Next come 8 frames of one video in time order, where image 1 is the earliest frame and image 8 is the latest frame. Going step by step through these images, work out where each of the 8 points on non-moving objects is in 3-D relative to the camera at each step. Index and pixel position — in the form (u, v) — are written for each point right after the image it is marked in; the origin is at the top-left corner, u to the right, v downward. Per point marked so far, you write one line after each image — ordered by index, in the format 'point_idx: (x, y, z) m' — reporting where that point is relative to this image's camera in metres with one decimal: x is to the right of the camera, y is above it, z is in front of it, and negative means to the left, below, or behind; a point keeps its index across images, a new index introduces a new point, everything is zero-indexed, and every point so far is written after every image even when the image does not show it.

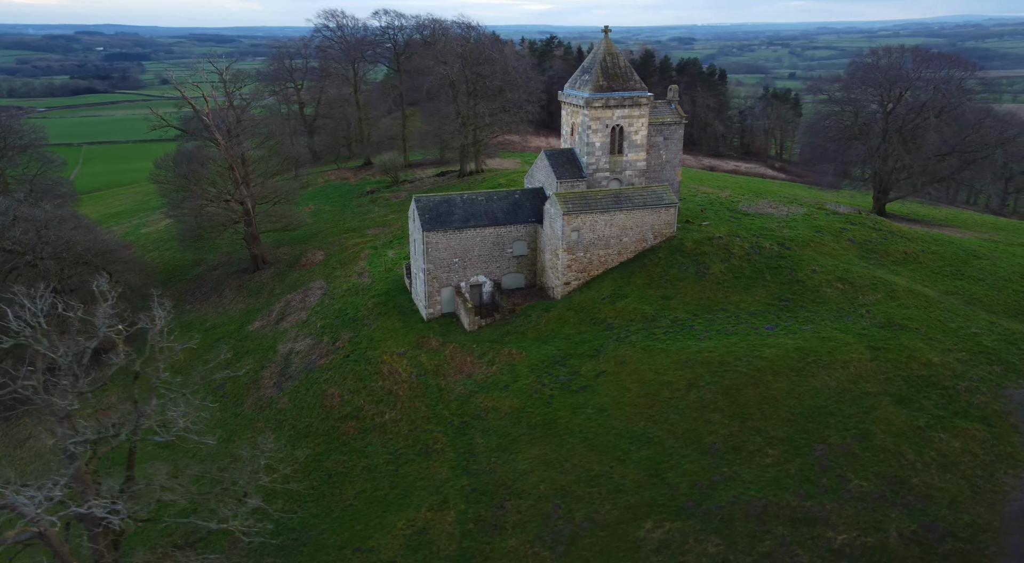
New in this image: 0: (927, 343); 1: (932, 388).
0: (+14.2, -2.0, +19.8) m
1: (+12.6, -3.0, +17.4) m
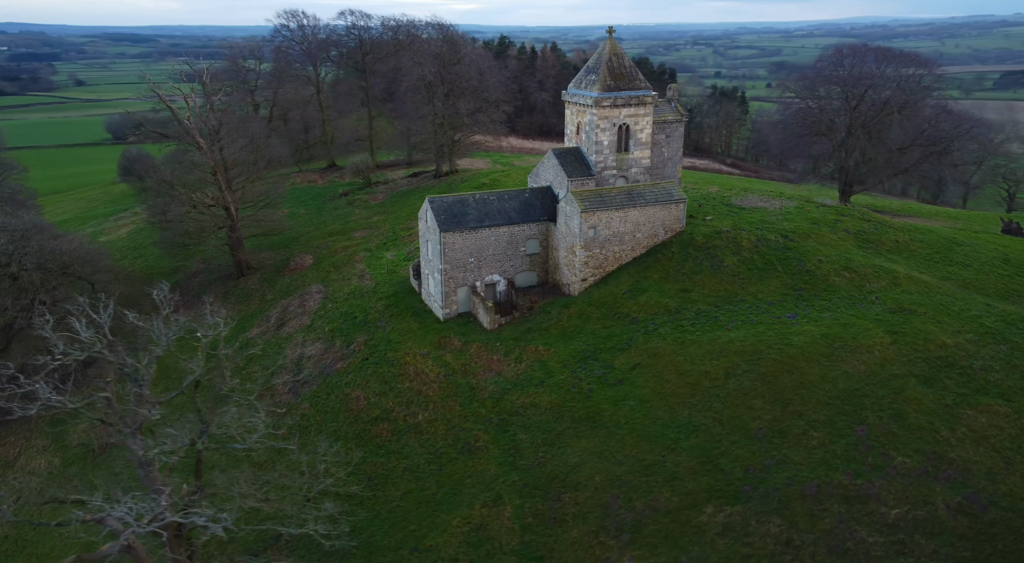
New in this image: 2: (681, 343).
0: (+15.1, -1.5, +20.8) m
1: (+13.8, -2.5, +18.3) m
2: (+5.4, -2.0, +18.7) m
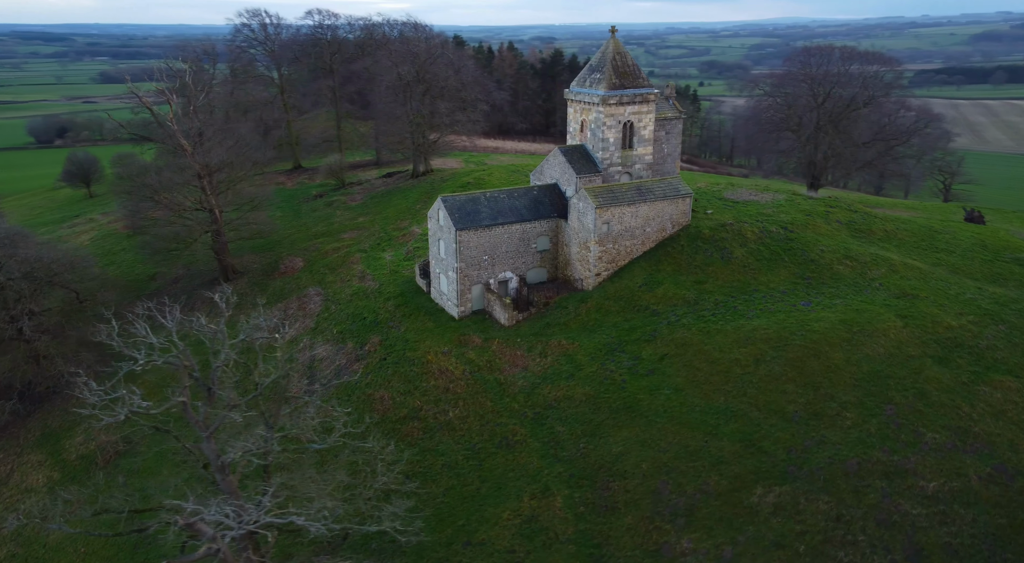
0: (+15.9, -1.0, +21.8) m
1: (+14.7, -2.0, +19.3) m
2: (+6.3, -1.7, +19.2) m
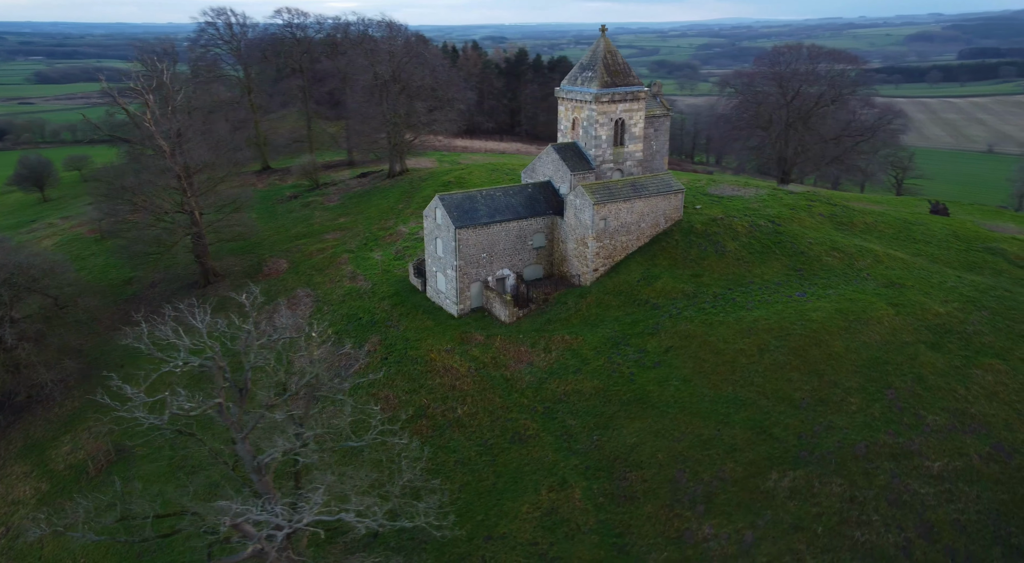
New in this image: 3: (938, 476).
0: (+15.9, -0.5, +22.7) m
1: (+14.9, -1.6, +20.1) m
2: (+6.5, -1.4, +19.6) m
3: (+10.3, -4.7, +14.3) m
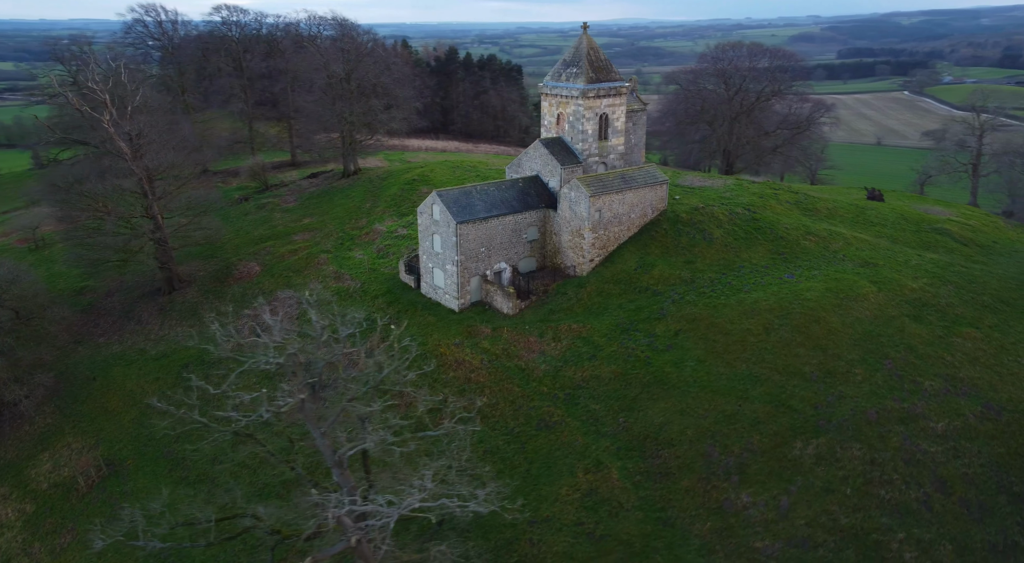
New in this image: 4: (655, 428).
0: (+16.0, +0.3, +24.4) m
1: (+15.2, -0.8, +21.8) m
2: (+6.9, -0.9, +20.5) m
3: (+11.3, -4.0, +15.6) m
4: (+3.9, -4.1, +16.4) m
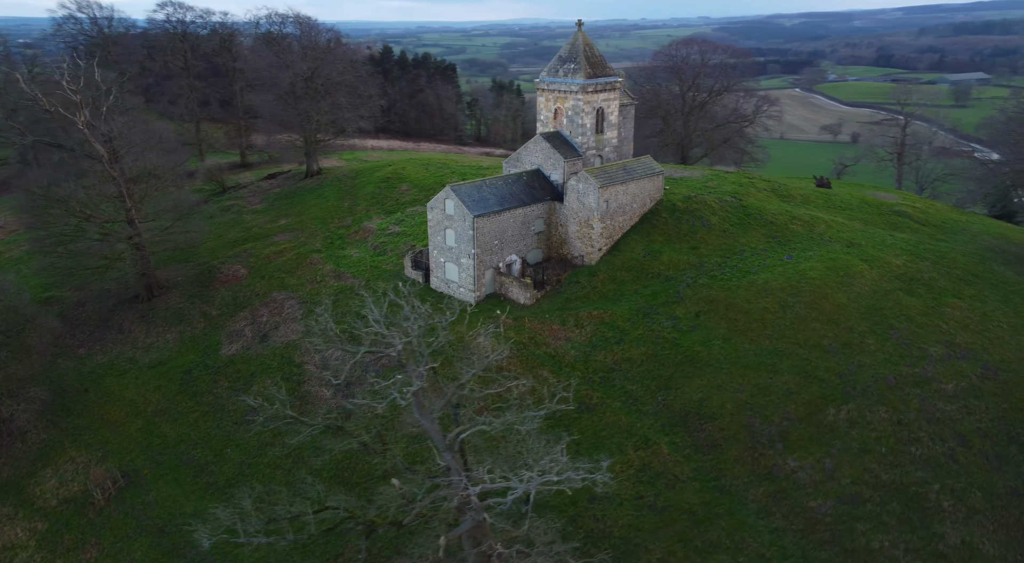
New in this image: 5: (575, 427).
0: (+16.5, +1.3, +26.2) m
1: (+16.0, +0.1, +23.5) m
2: (+7.8, -0.3, +21.5) m
3: (+12.7, -3.3, +17.0) m
4: (+5.3, -3.6, +17.2) m
5: (+1.8, -4.3, +17.6) m
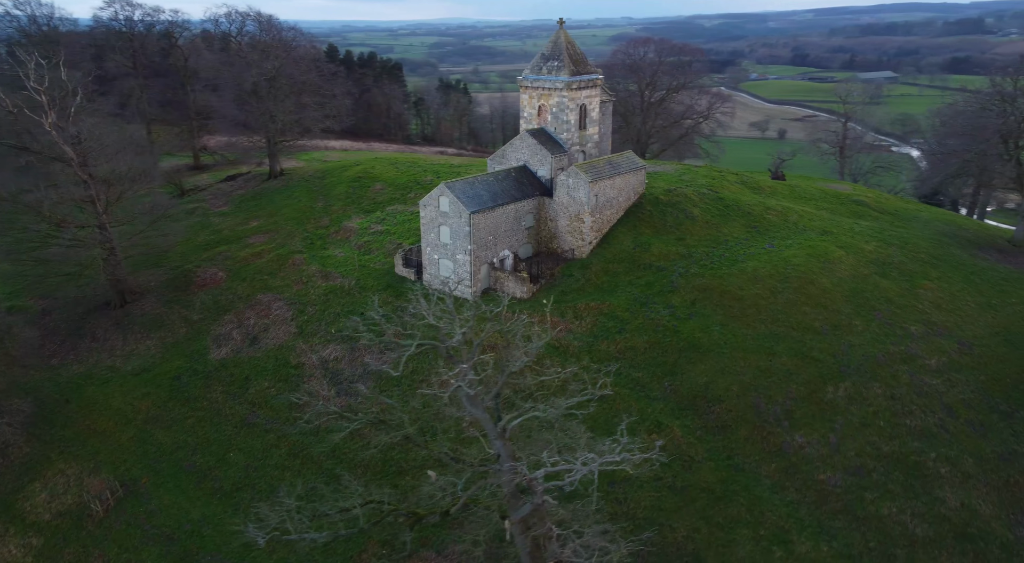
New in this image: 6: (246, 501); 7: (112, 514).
0: (+16.1, +1.9, +27.6) m
1: (+15.8, +0.8, +24.9) m
2: (+7.8, +0.1, +22.4) m
3: (+13.1, -2.7, +18.2) m
4: (+5.7, -3.2, +17.9) m
5: (+2.3, -4.1, +18.0) m
6: (-8.6, -7.1, +19.2) m
7: (-13.4, -7.7, +19.7) m
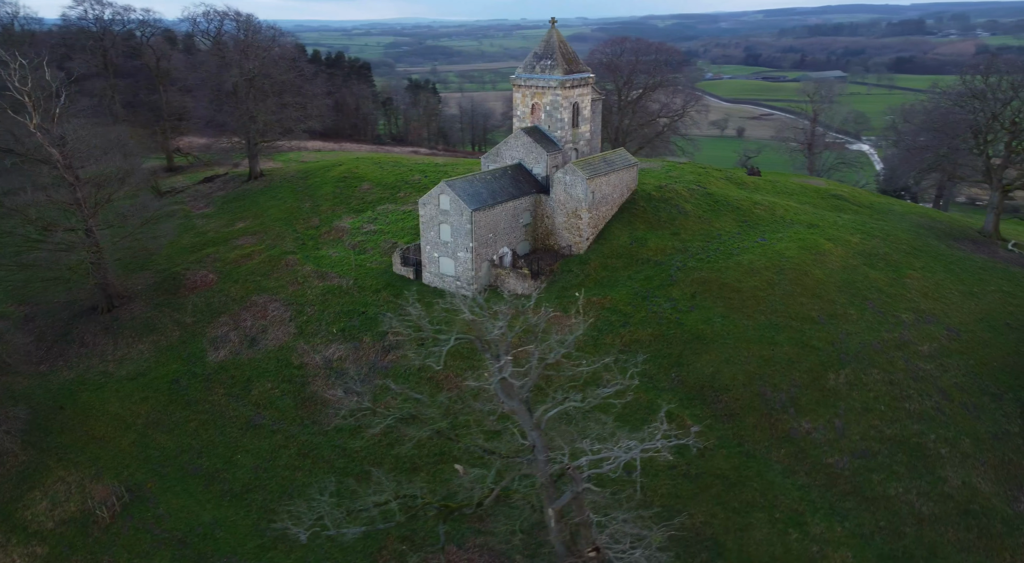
0: (+16.0, +2.4, +28.5) m
1: (+15.9, +1.2, +25.7) m
2: (+8.0, +0.4, +22.9) m
3: (+13.4, -2.4, +18.9) m
4: (+6.1, -3.0, +18.4) m
5: (+2.6, -3.9, +18.3) m
6: (-8.2, -7.1, +19.1) m
7: (-13.0, -7.8, +19.5) m
